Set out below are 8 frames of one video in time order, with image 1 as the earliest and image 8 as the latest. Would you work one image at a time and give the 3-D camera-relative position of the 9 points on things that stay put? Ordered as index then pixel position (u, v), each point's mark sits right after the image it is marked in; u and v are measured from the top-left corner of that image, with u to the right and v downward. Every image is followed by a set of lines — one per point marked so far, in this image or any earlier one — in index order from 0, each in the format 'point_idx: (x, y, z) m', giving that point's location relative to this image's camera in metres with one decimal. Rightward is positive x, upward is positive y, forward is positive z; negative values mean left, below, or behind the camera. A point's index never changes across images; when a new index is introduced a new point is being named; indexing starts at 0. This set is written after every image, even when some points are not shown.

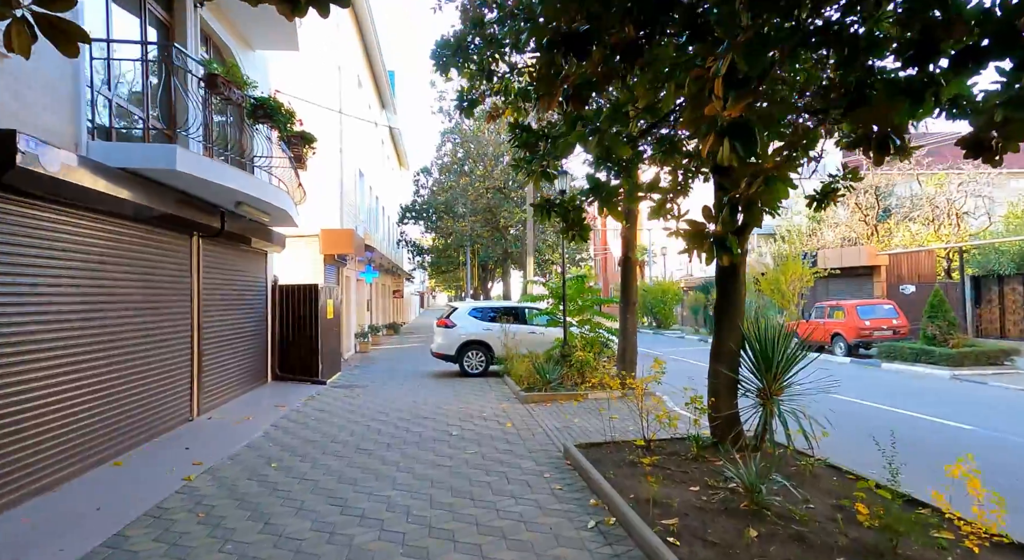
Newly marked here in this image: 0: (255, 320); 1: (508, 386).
0: (-4.8, -0.7, +12.7) m
1: (-0.1, -1.9, +12.5) m
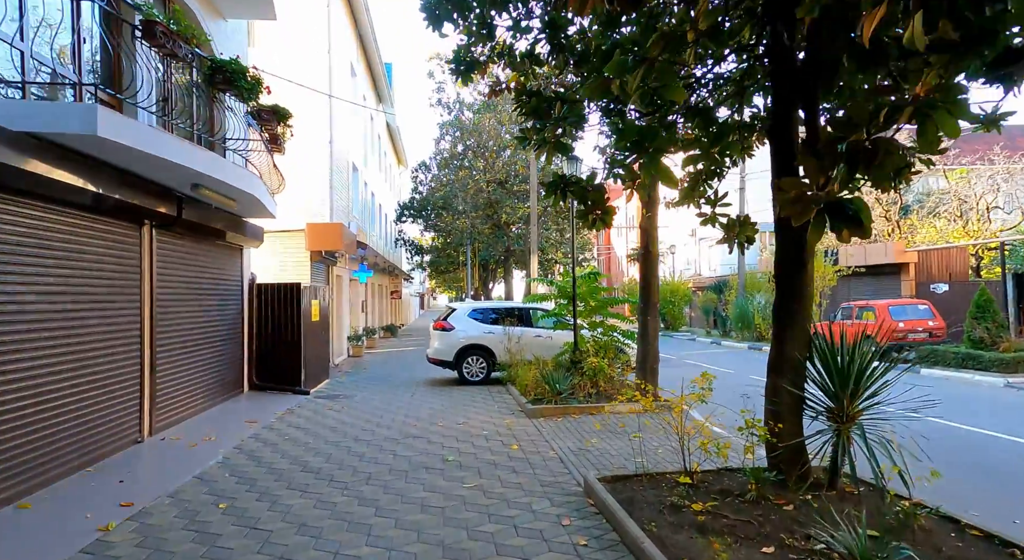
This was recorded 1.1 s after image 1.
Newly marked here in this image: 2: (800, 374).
0: (-4.7, -0.7, +11.4) m
1: (0.0, -1.9, +11.2) m
2: (+2.2, -0.7, +5.2) m
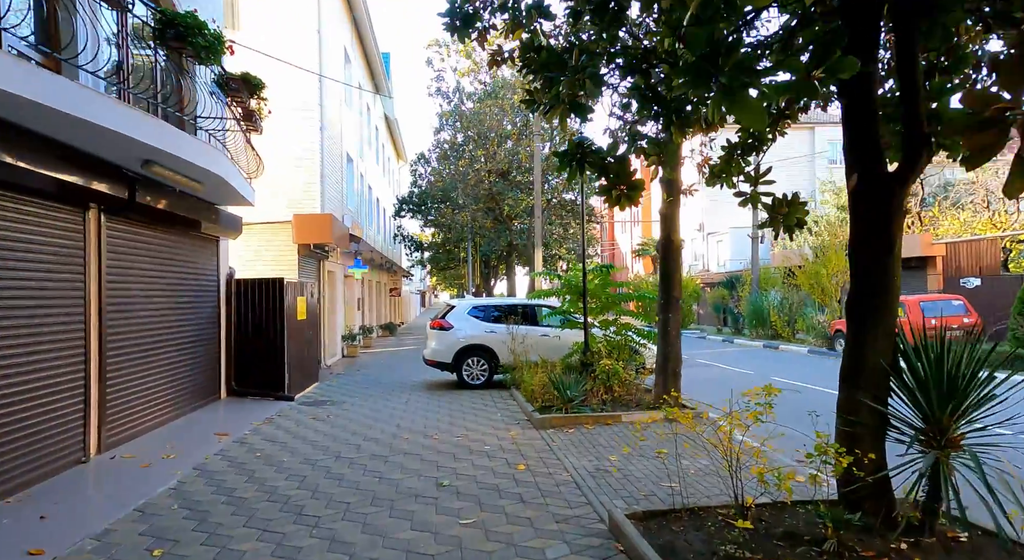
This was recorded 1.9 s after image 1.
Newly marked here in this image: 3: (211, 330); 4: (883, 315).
0: (-4.7, -0.6, +10.3) m
1: (+0.1, -1.8, +10.1) m
2: (+2.2, -0.6, +4.1) m
3: (-4.7, -0.8, +10.6) m
4: (+2.2, -0.2, +4.1) m
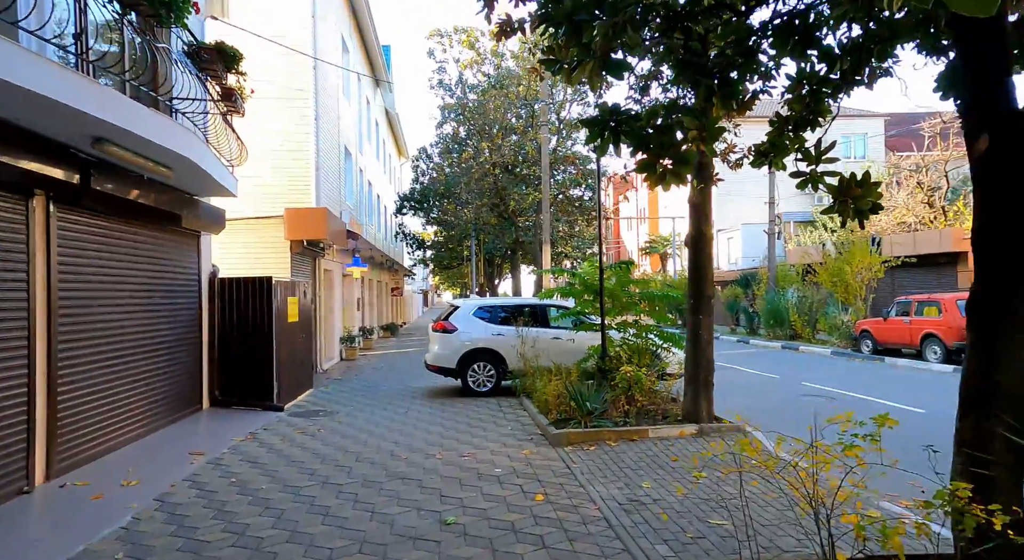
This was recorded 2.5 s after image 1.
0: (-4.5, -0.6, +9.4) m
1: (+0.2, -1.8, +9.2) m
2: (+2.3, -0.6, +3.1) m
3: (-4.6, -0.8, +9.7) m
4: (+2.3, -0.2, +3.1) m
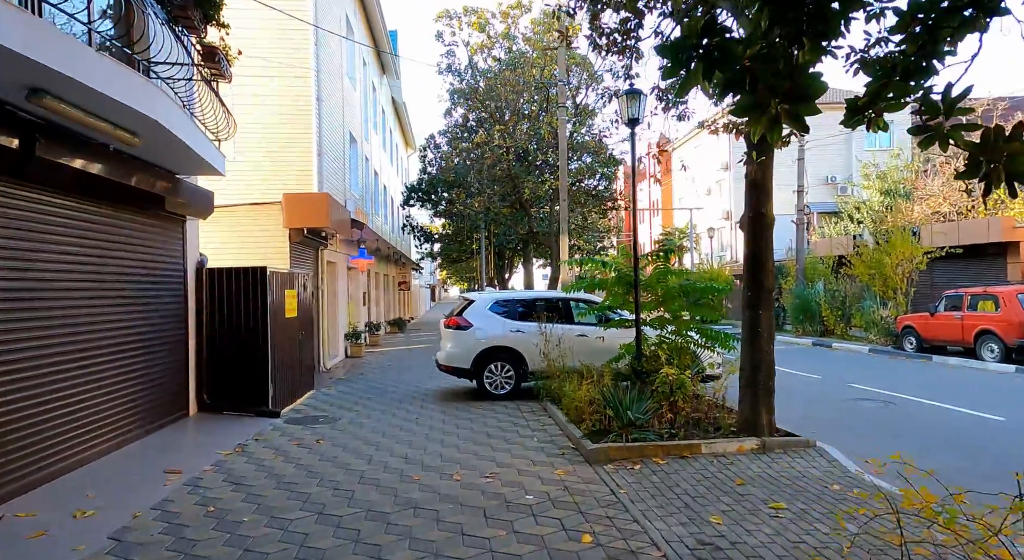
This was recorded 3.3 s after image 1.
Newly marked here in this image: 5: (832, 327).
0: (-4.2, -0.5, +8.3) m
1: (+0.5, -1.6, +8.1) m
2: (+2.6, -0.5, +2.0) m
3: (-4.3, -0.6, +8.6) m
4: (+2.5, -0.1, +2.0) m
5: (+8.9, -1.3, +19.2) m
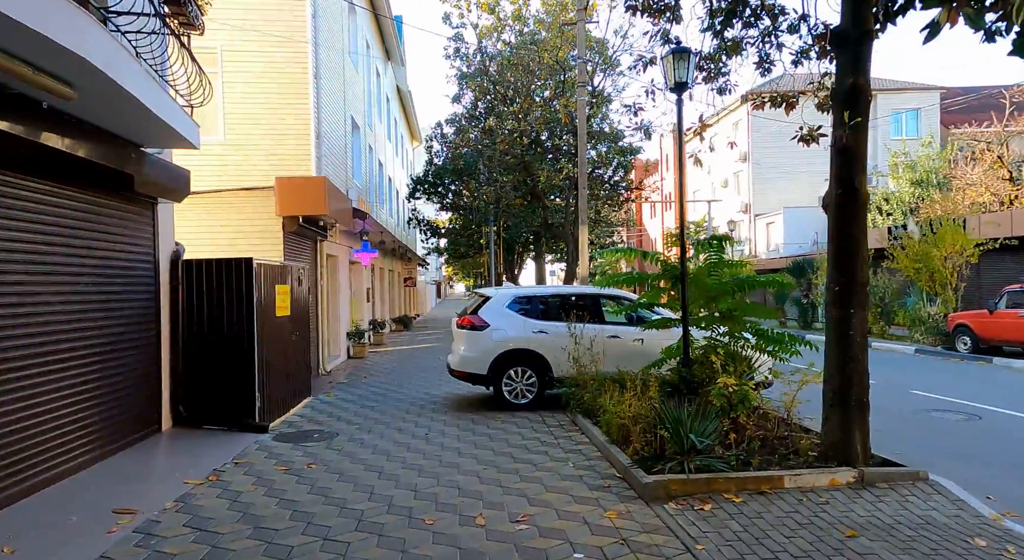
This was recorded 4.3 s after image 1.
0: (-4.0, -0.4, +7.1) m
1: (+0.8, -1.6, +6.8) m
2: (+2.8, -0.5, +0.7) m
3: (-4.0, -0.6, +7.4) m
4: (+2.8, -0.1, +0.7) m
5: (+9.3, -1.2, +17.9) m
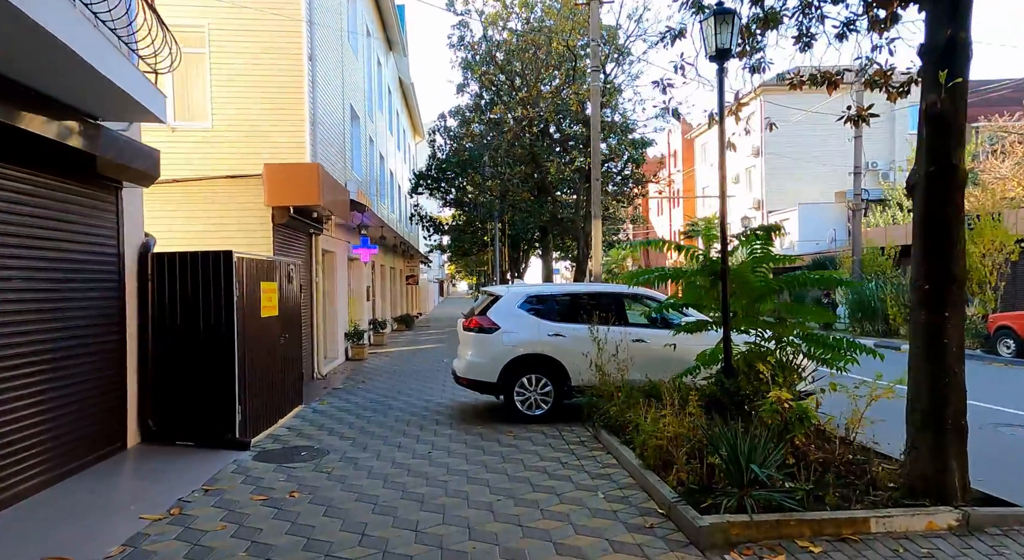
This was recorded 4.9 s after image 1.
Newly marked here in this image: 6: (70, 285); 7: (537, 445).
0: (-3.8, -0.4, +6.2) m
1: (+0.9, -1.5, +5.9) m
2: (+2.9, -0.5, -0.2) m
3: (-3.9, -0.5, +6.5) m
4: (+2.9, -0.1, -0.2) m
5: (+9.4, -1.1, +16.9) m
6: (-3.9, -0.1, +6.0) m
7: (+0.2, -1.7, +6.9) m
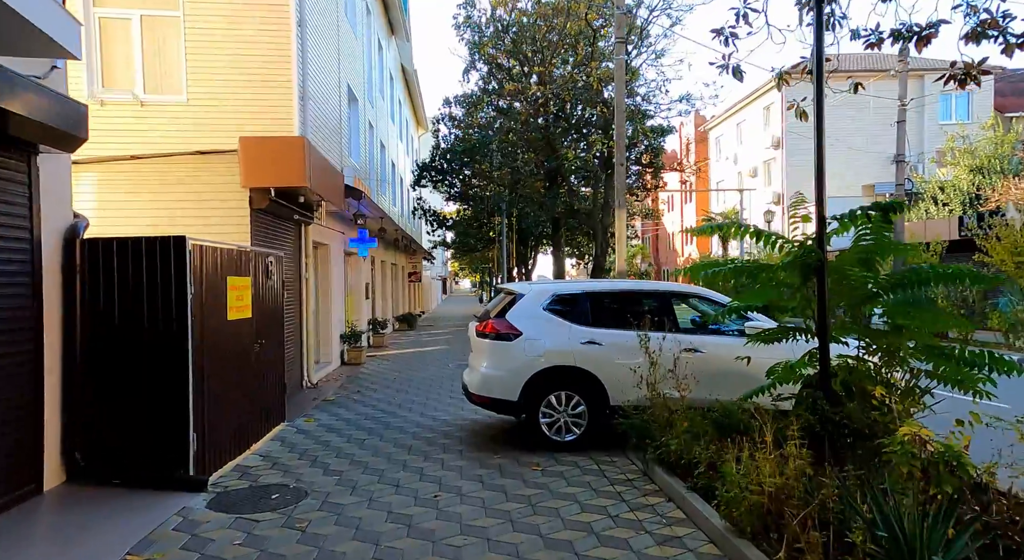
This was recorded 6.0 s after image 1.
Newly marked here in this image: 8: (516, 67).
0: (-3.6, -0.3, +4.7) m
1: (+1.1, -1.5, +4.4) m
2: (+3.1, -0.5, -1.7) m
3: (-3.6, -0.5, +5.0) m
4: (+3.1, 0.0, -1.8) m
5: (+9.7, -1.1, +15.4) m
6: (-3.6, 0.0, +4.6) m
7: (+0.5, -1.6, +5.4) m
8: (+0.1, +5.7, +18.5) m
